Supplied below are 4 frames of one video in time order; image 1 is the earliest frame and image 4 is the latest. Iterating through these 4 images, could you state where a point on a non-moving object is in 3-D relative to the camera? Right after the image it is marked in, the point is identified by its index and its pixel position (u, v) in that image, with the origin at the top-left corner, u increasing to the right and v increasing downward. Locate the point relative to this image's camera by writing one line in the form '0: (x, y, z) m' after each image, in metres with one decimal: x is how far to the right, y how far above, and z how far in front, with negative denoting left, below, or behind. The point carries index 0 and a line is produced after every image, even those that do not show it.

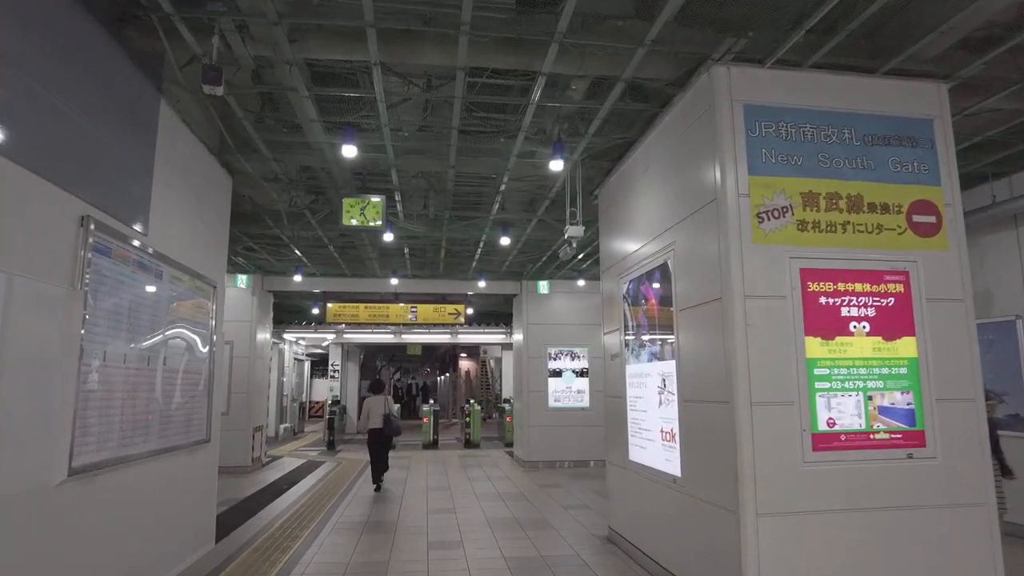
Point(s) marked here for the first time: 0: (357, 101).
0: (-1.2, +1.5, +5.1) m
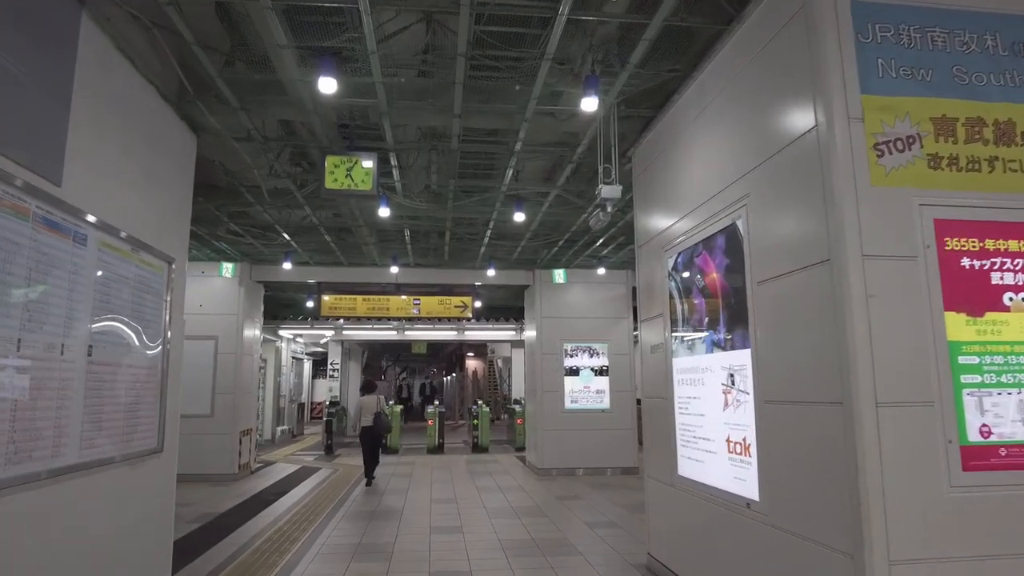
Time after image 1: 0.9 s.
0: (-1.1, +1.7, +4.0) m
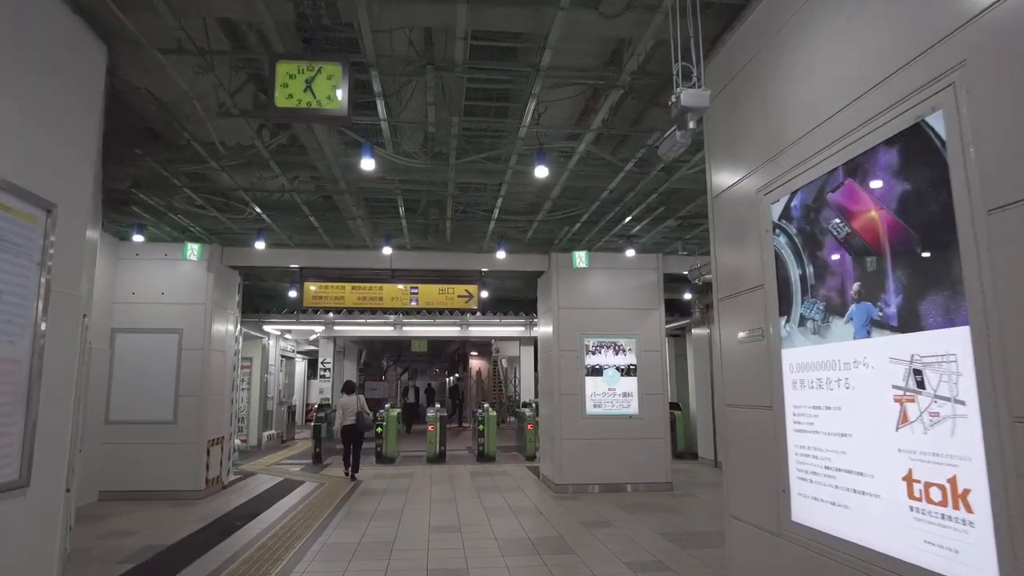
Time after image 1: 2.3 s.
0: (-0.9, +1.9, +2.5) m
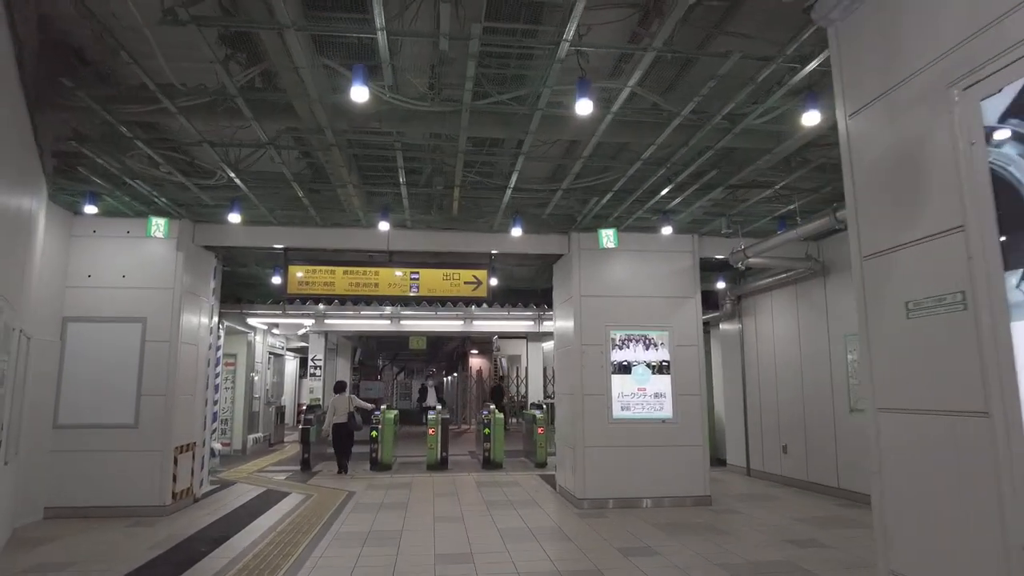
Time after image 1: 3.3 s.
0: (-0.7, +2.1, +1.3) m
